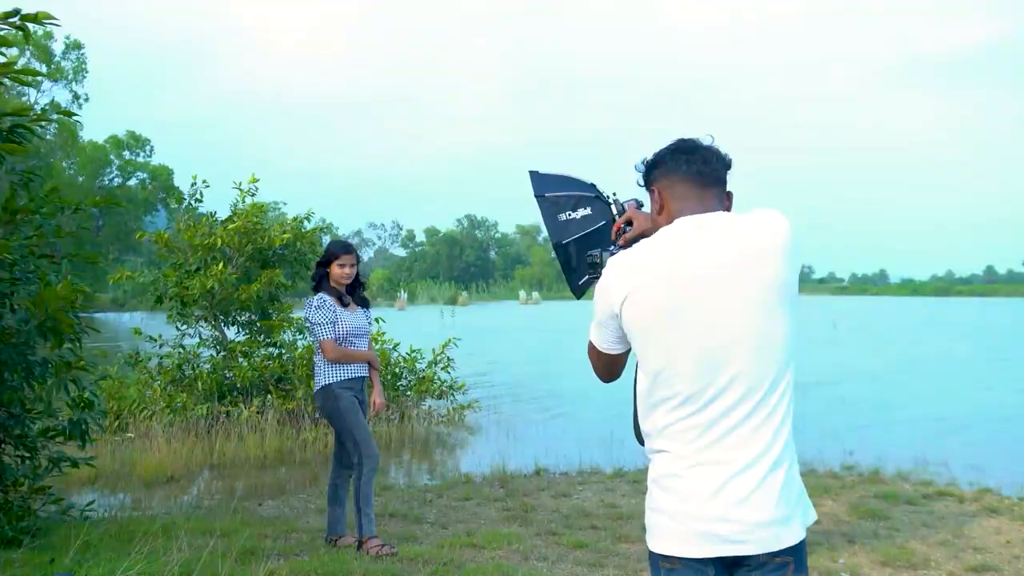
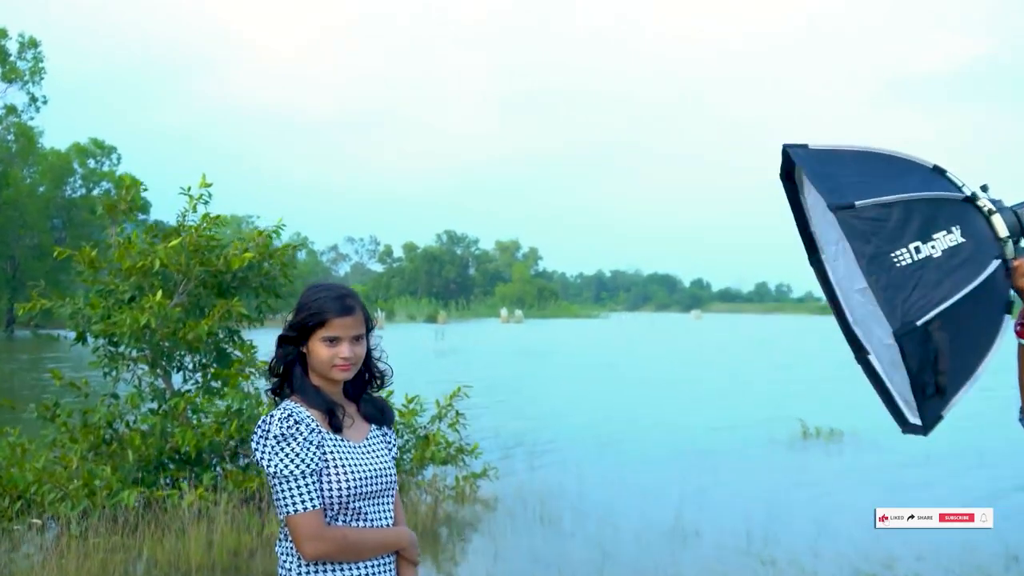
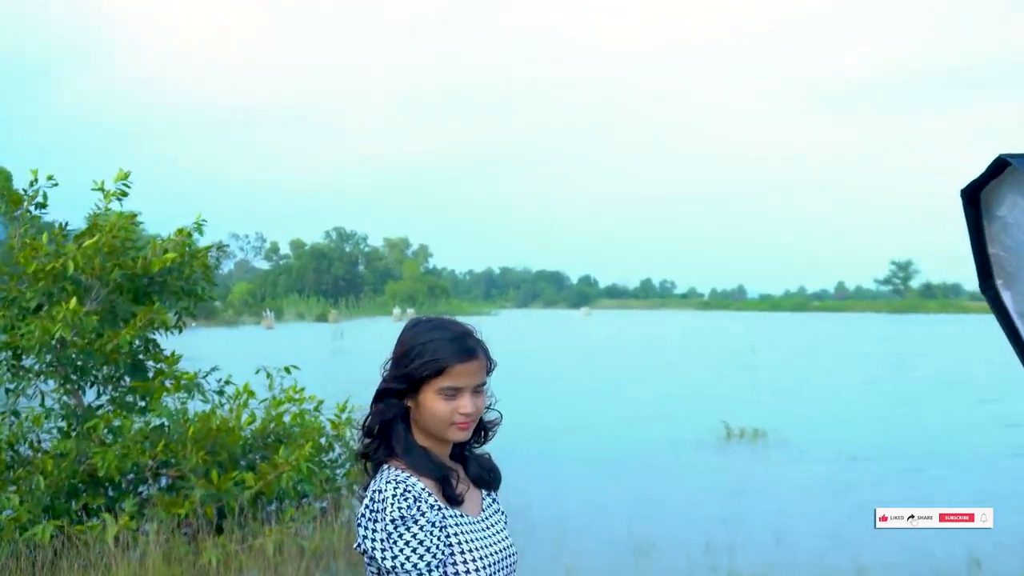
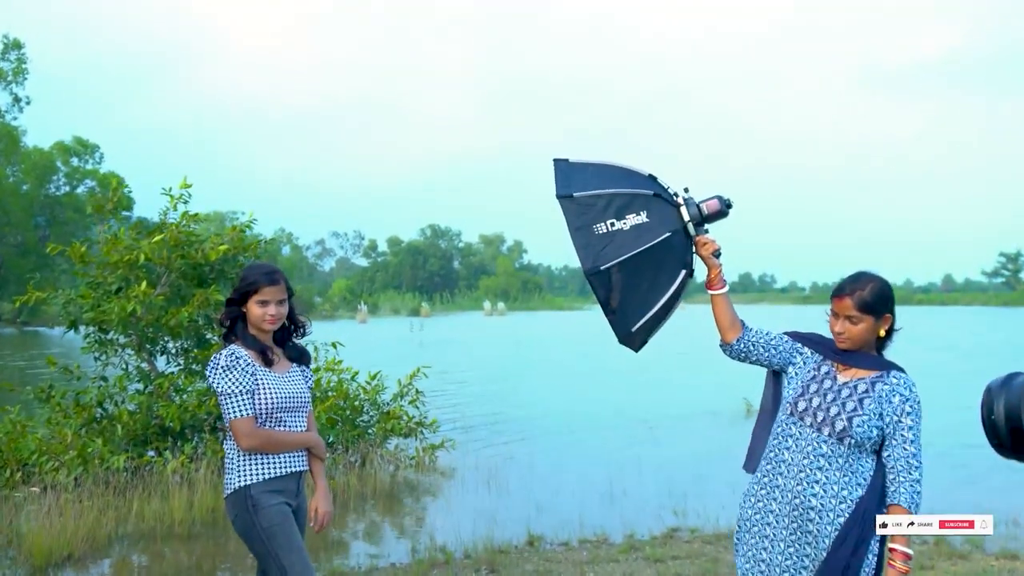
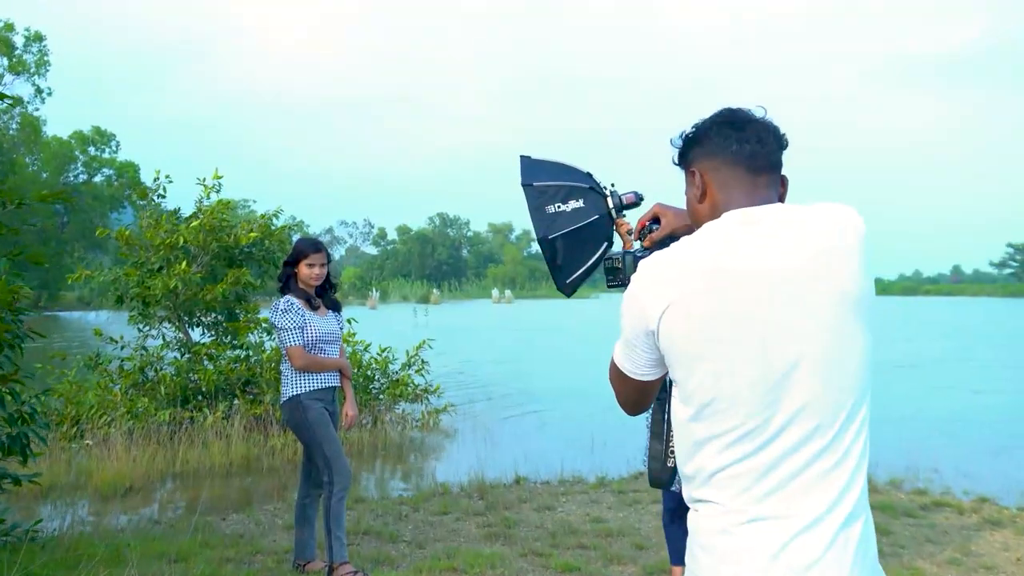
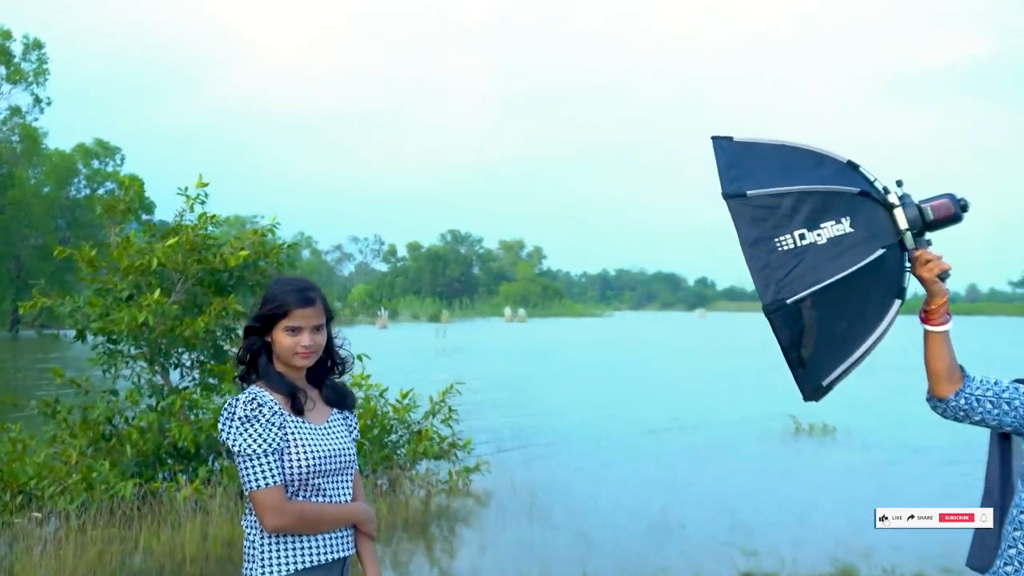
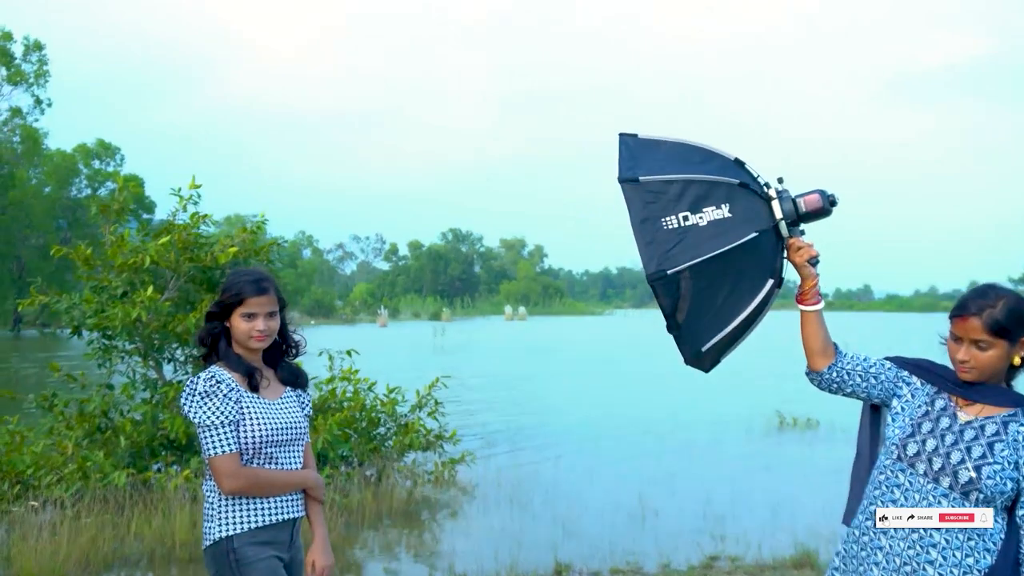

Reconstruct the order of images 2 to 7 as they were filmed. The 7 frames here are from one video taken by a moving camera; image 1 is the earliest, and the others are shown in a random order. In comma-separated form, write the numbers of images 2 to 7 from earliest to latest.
5, 4, 7, 6, 2, 3
